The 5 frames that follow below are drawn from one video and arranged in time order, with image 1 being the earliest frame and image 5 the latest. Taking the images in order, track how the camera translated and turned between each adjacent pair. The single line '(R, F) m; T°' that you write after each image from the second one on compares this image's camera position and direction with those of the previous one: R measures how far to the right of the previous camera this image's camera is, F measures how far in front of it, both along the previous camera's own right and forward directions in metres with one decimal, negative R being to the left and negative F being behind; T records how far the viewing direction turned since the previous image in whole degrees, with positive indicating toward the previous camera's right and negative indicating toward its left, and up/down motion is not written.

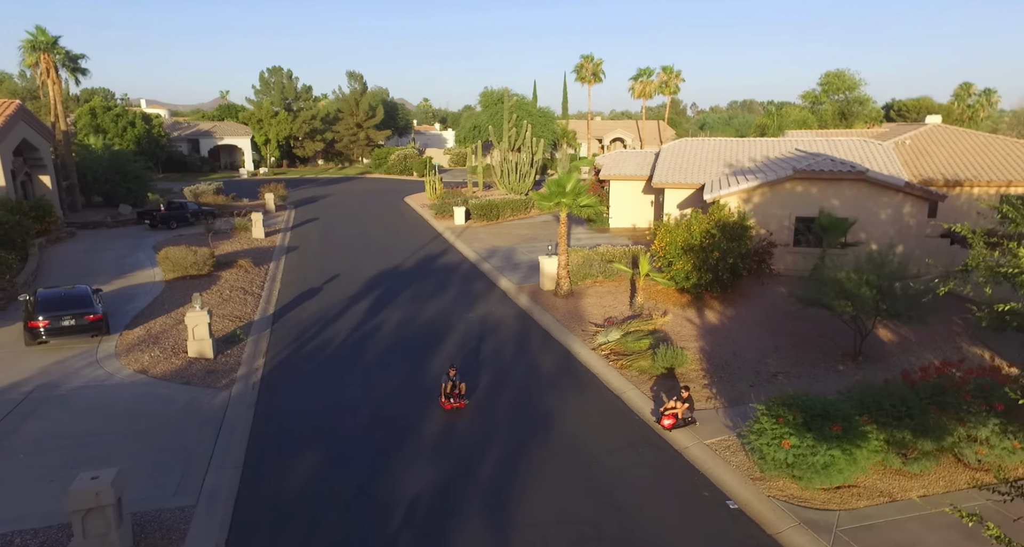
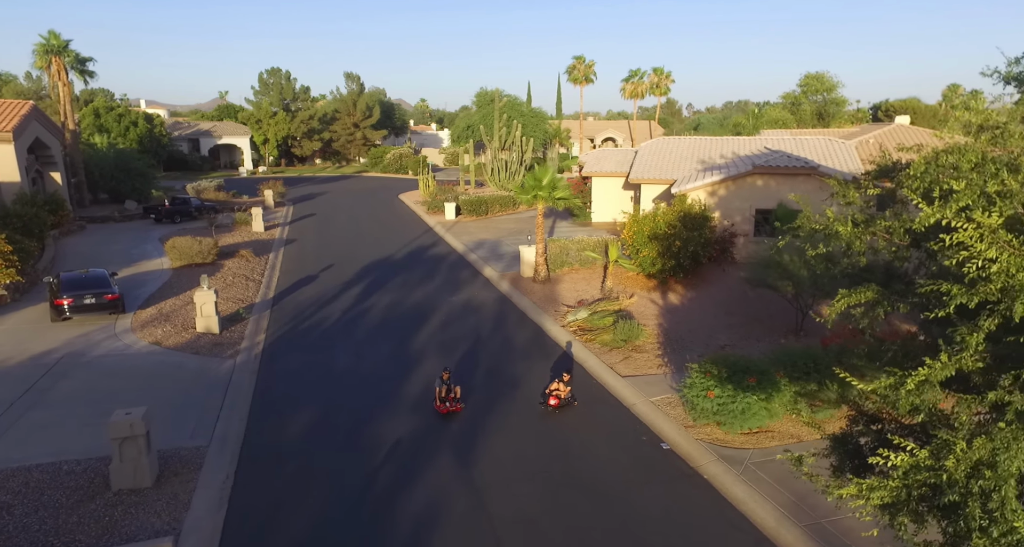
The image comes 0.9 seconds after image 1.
(+0.5, -1.5) m; 0°
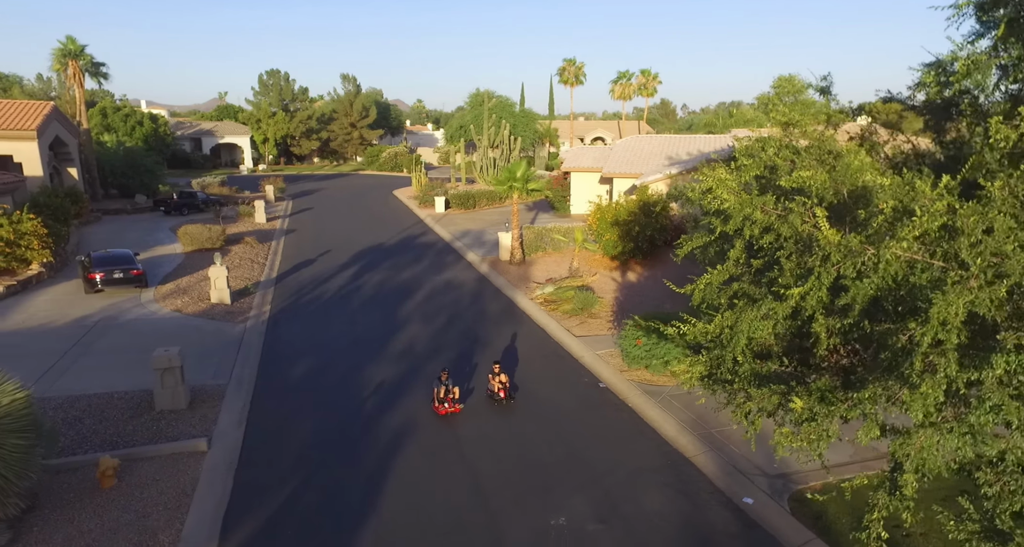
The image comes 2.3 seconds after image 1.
(+0.6, -2.2) m; 0°
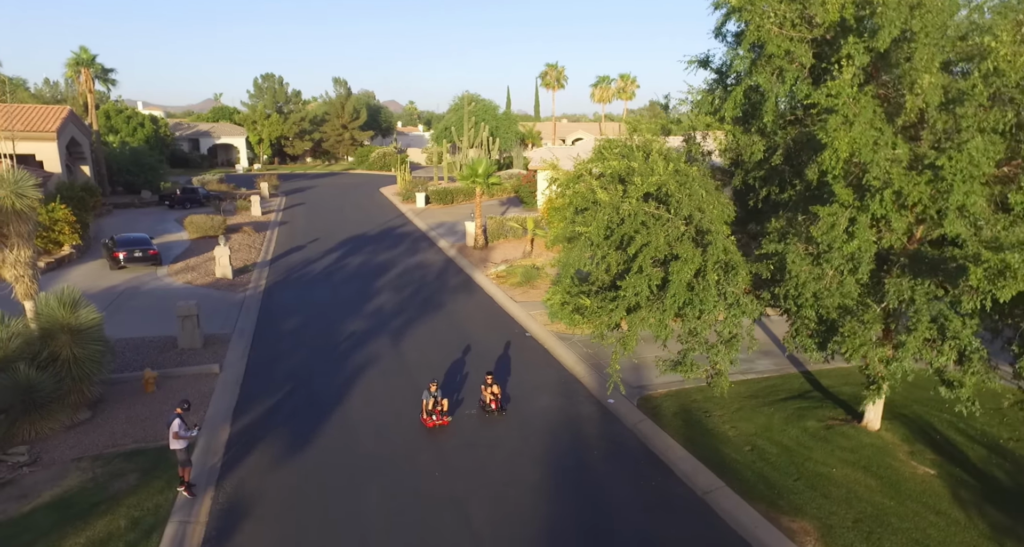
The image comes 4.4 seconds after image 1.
(+1.1, -3.2) m; 0°
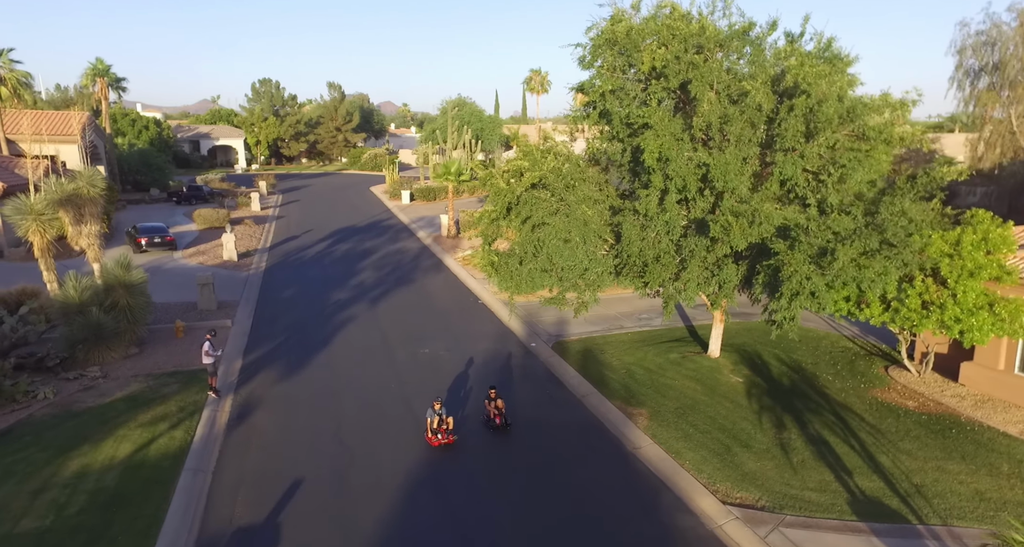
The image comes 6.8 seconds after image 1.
(+1.1, -3.5) m; 0°
